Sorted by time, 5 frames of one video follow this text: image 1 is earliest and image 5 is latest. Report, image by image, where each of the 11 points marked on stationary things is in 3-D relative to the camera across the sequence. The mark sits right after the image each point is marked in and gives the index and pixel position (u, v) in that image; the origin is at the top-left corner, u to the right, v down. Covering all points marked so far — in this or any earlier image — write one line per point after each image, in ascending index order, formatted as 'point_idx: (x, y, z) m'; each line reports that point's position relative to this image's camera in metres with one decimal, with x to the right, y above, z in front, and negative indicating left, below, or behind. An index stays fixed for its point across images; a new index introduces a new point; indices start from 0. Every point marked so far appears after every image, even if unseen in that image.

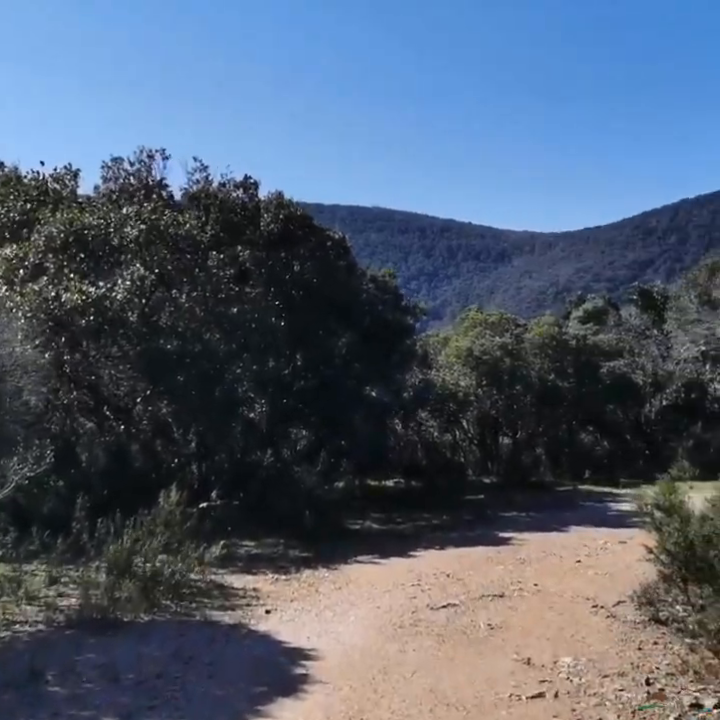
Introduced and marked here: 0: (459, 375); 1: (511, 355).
0: (+2.2, -0.3, +17.4) m
1: (+3.3, +0.1, +17.6) m
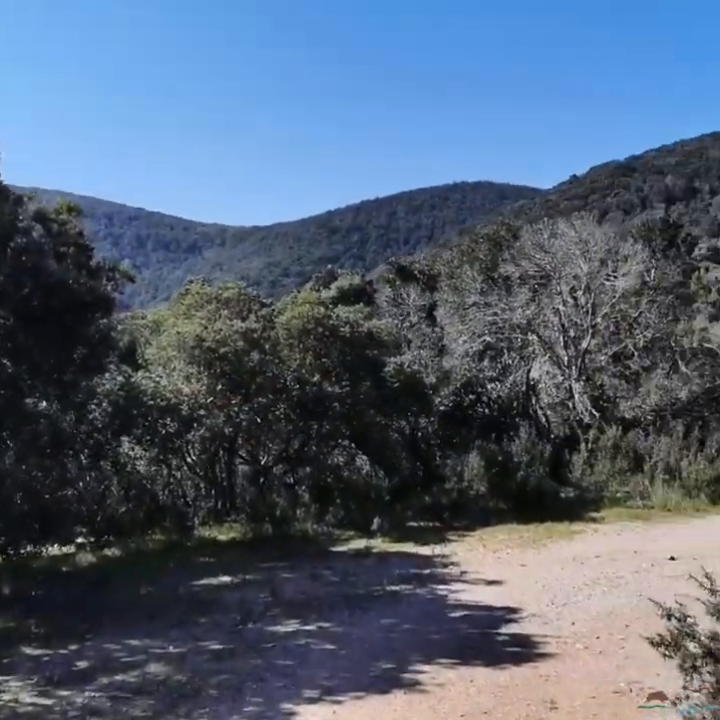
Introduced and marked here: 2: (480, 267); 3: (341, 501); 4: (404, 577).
0: (-2.5, -0.2, +11.3) m
1: (-1.5, +0.2, +11.9) m
2: (+2.8, +2.2, +18.6) m
3: (-0.3, -2.3, +12.9) m
4: (+0.5, -2.5, +9.2) m
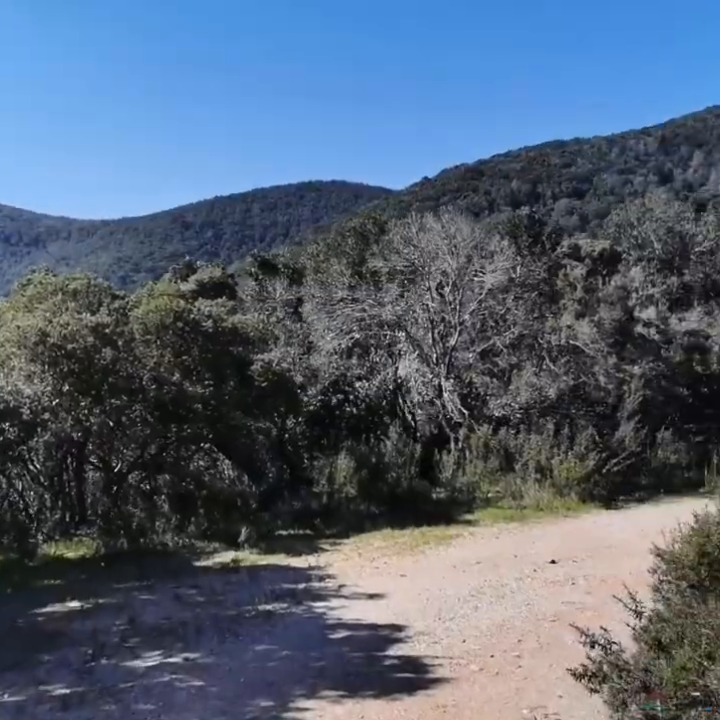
0: (-4.3, -0.2, +10.0) m
1: (-3.4, +0.2, +10.8) m
2: (-0.3, +2.2, +18.1) m
3: (-2.3, -2.2, +12.0) m
4: (-0.9, -2.4, +8.4) m
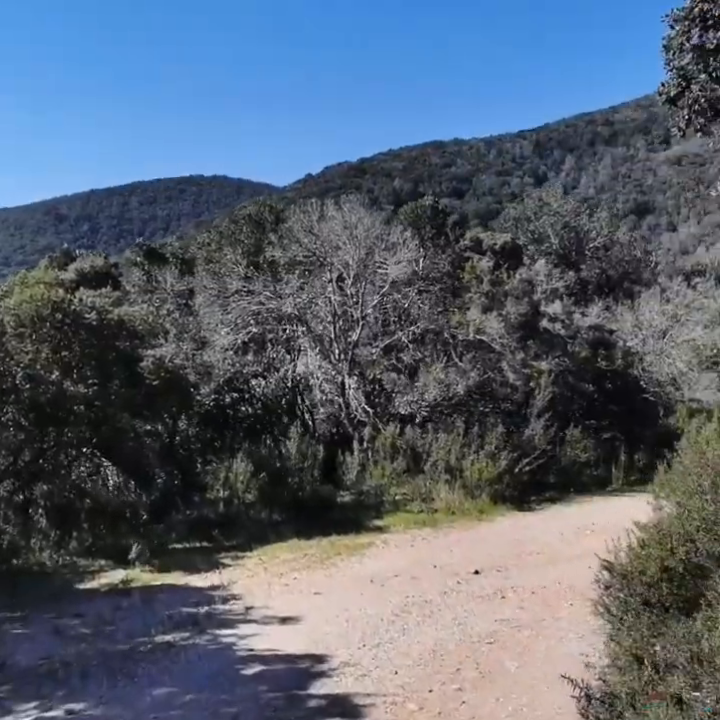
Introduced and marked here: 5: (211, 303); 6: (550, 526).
0: (-5.3, -0.2, +8.5) m
1: (-4.5, +0.3, +9.4) m
2: (-2.5, +2.3, +17.0) m
3: (-3.7, -2.2, +10.7) m
4: (-1.7, -2.4, +7.4) m
5: (-2.8, +1.1, +15.4) m
6: (+2.5, -2.2, +10.4) m
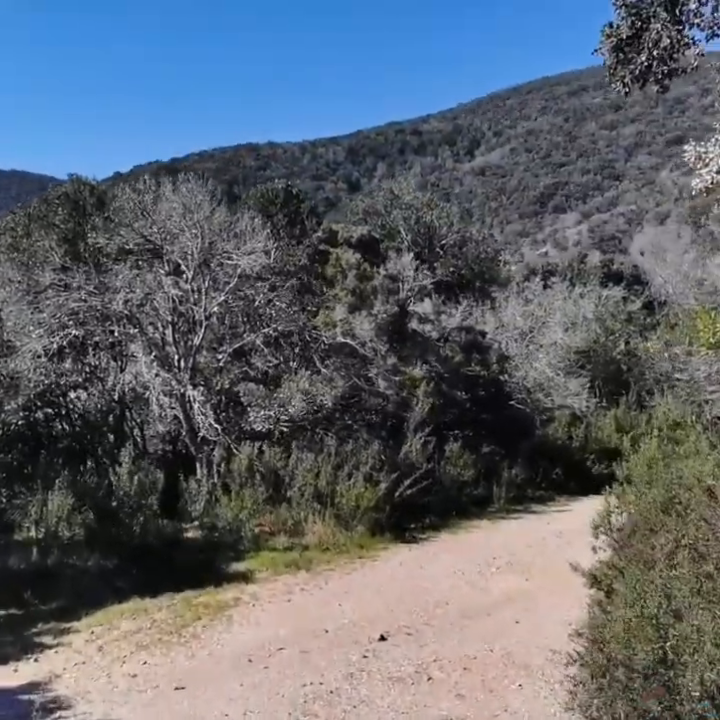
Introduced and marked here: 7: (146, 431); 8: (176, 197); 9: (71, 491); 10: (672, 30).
0: (-6.2, -0.3, +5.4) m
1: (-5.7, +0.1, +6.4) m
2: (-5.4, +2.2, +14.3) m
3: (-5.1, -2.3, +7.9) m
4: (-2.5, -2.5, +5.1) m
5: (-5.3, +0.9, +12.6) m
6: (+1.0, -2.3, +8.9) m
7: (-3.1, -1.1, +12.2) m
8: (-3.0, +2.6, +12.9) m
9: (-3.5, -1.7, +9.9) m
10: (+2.3, +2.4, +5.8) m
